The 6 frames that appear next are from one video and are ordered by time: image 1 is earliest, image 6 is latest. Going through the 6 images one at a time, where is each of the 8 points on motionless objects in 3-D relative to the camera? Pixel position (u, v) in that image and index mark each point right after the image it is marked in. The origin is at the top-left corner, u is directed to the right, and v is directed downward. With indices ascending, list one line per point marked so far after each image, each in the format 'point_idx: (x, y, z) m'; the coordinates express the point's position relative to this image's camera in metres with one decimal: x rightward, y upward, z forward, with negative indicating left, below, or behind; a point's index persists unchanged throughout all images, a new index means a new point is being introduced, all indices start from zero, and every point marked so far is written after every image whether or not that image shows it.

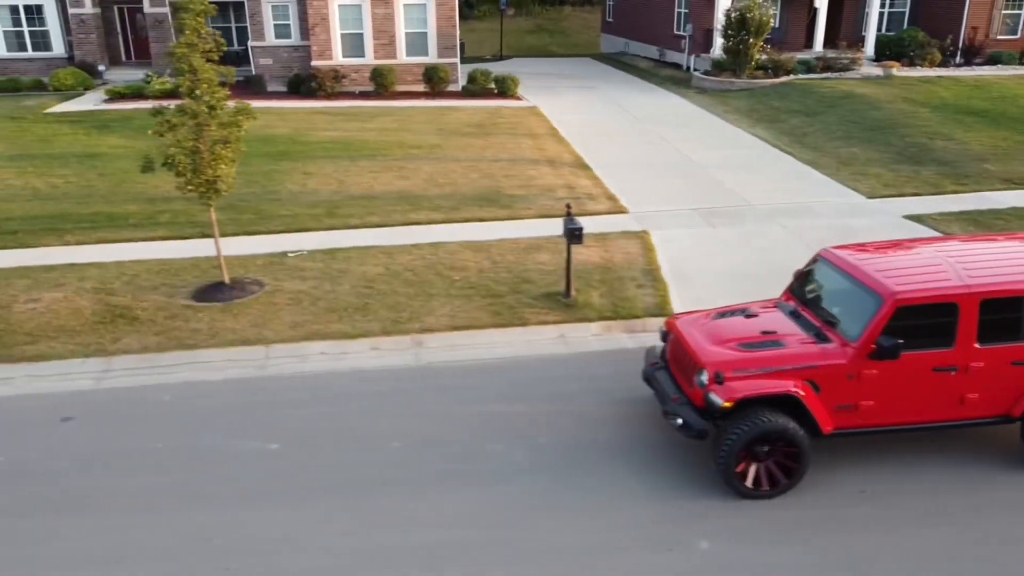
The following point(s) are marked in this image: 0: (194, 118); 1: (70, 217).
0: (-3.6, +1.9, +9.5) m
1: (-7.2, +1.1, +13.6) m
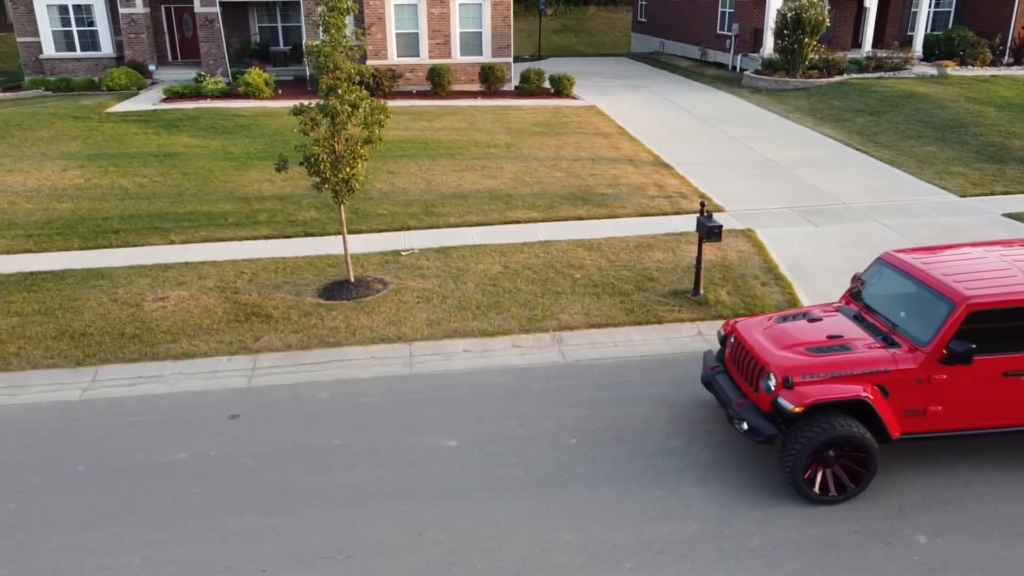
0: (-2.0, +2.0, +9.6) m
1: (-5.6, +1.2, +13.6) m
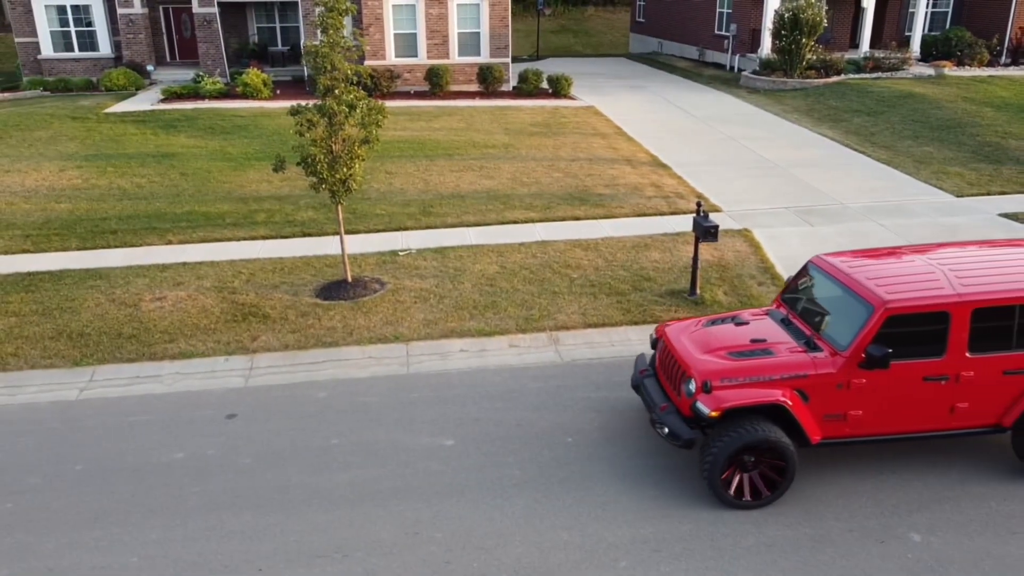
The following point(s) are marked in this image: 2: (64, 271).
0: (-2.1, +2.0, +9.6) m
1: (-5.7, +1.2, +13.6) m
2: (-6.2, +0.2, +11.5) m
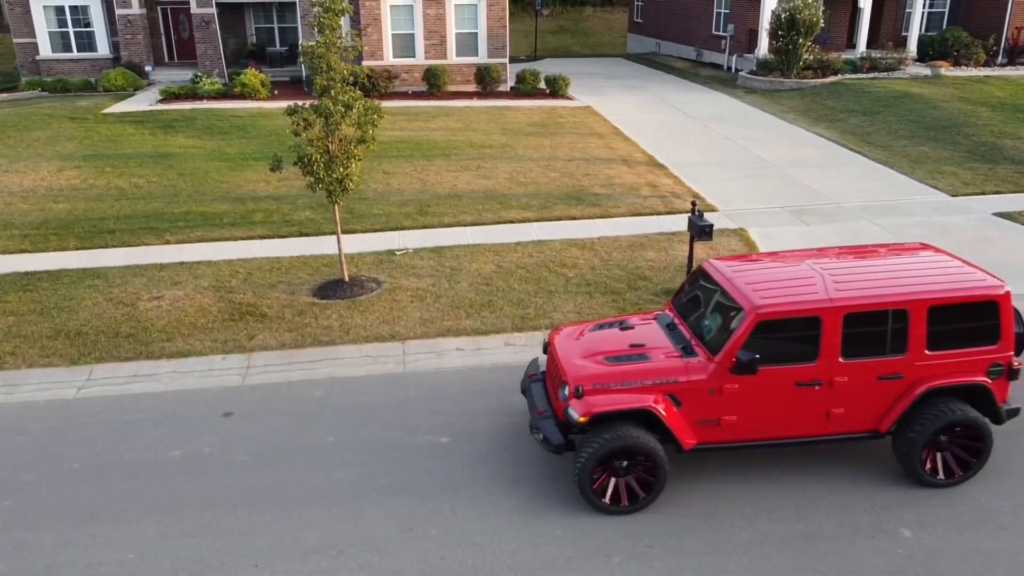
0: (-2.1, +2.0, +9.6) m
1: (-5.7, +1.2, +13.7) m
2: (-6.2, +0.2, +11.5) m
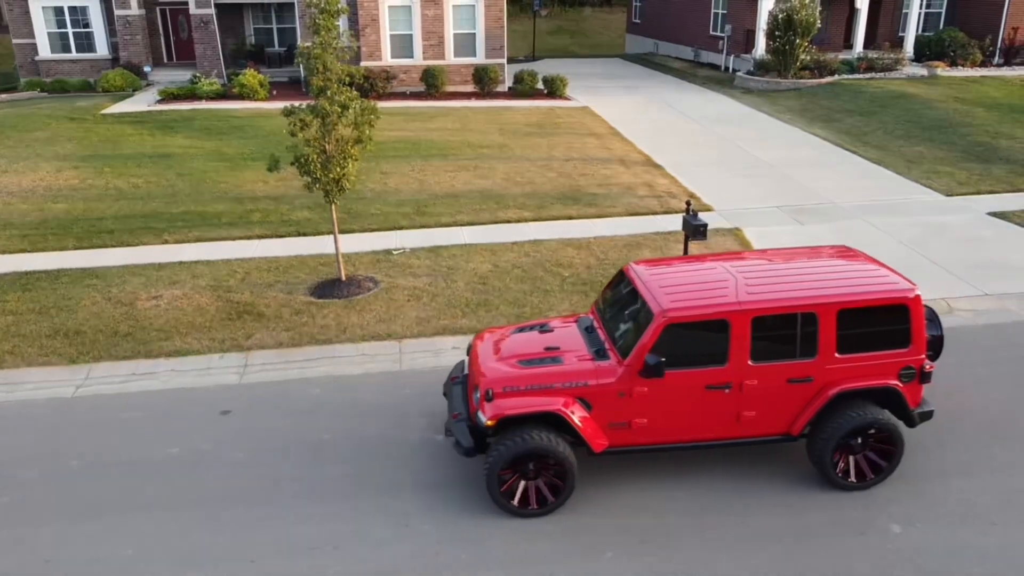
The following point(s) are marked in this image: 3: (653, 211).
0: (-2.2, +2.0, +9.7) m
1: (-5.8, +1.2, +13.7) m
2: (-6.3, +0.3, +11.6) m
3: (+2.3, +1.3, +13.6) m
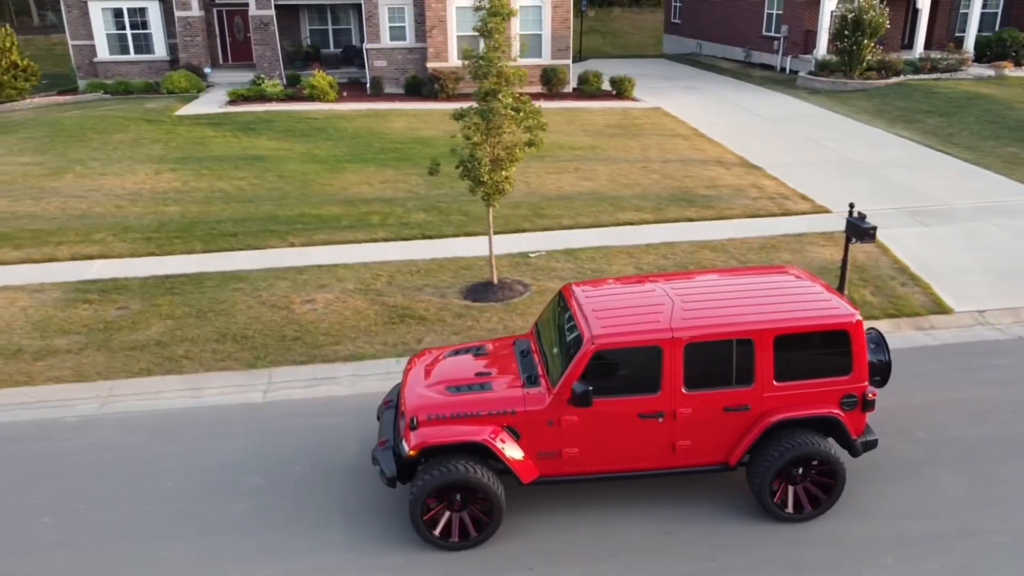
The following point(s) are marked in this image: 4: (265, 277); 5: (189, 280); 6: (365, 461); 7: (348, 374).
0: (-0.2, +1.9, +9.7) m
1: (-3.8, +1.1, +13.7) m
2: (-4.3, +0.2, +11.6) m
3: (+4.2, +1.2, +13.6) m
4: (-3.4, +0.1, +11.4) m
5: (-4.4, +0.1, +11.4) m
6: (-1.3, -1.5, +7.5) m
7: (-1.8, -0.9, +9.1) m
